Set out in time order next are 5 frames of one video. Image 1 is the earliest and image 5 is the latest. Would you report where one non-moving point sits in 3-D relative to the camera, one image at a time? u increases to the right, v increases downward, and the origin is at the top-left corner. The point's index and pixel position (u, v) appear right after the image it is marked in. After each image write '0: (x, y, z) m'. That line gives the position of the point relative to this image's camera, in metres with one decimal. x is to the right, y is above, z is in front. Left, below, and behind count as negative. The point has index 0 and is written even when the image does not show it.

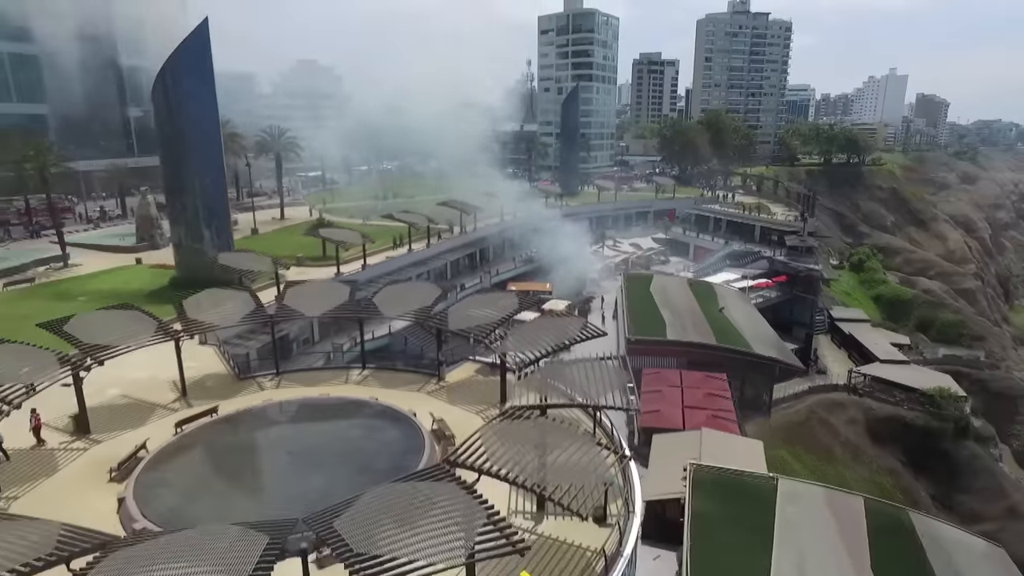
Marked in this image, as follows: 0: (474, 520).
0: (-0.6, -3.6, +10.2) m
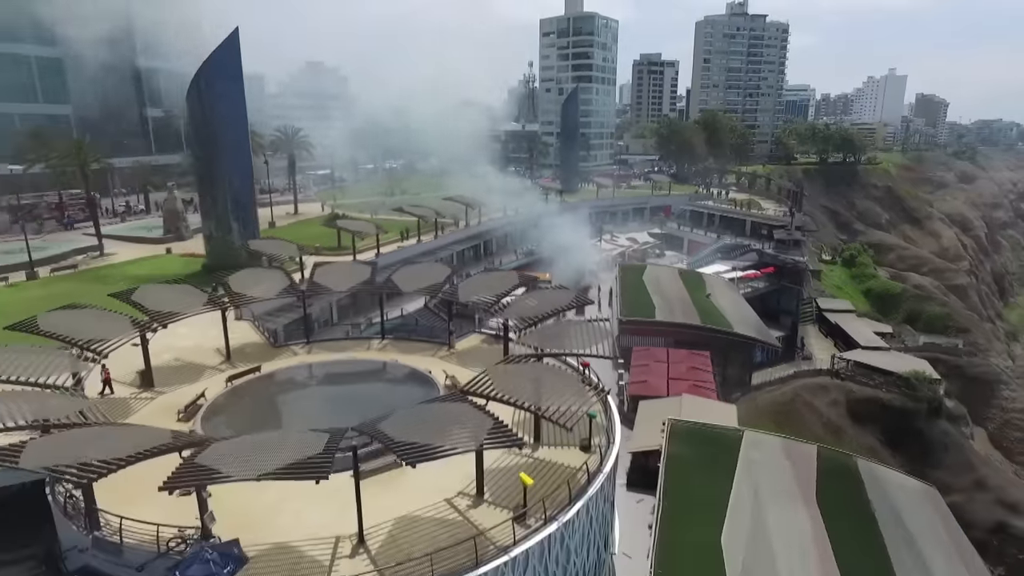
0: (-0.5, -2.9, +13.0) m
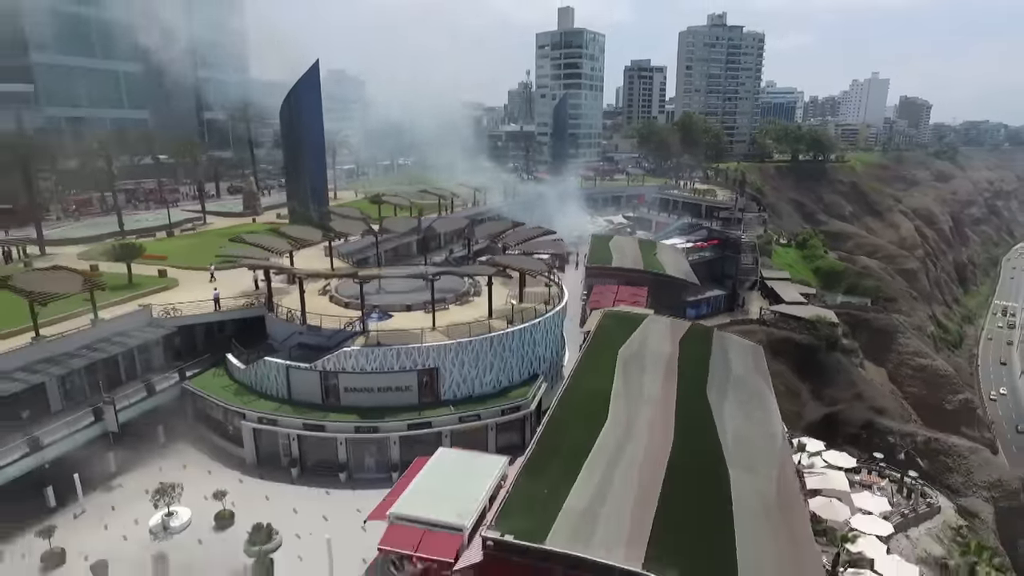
0: (-0.8, +0.4, +26.5) m
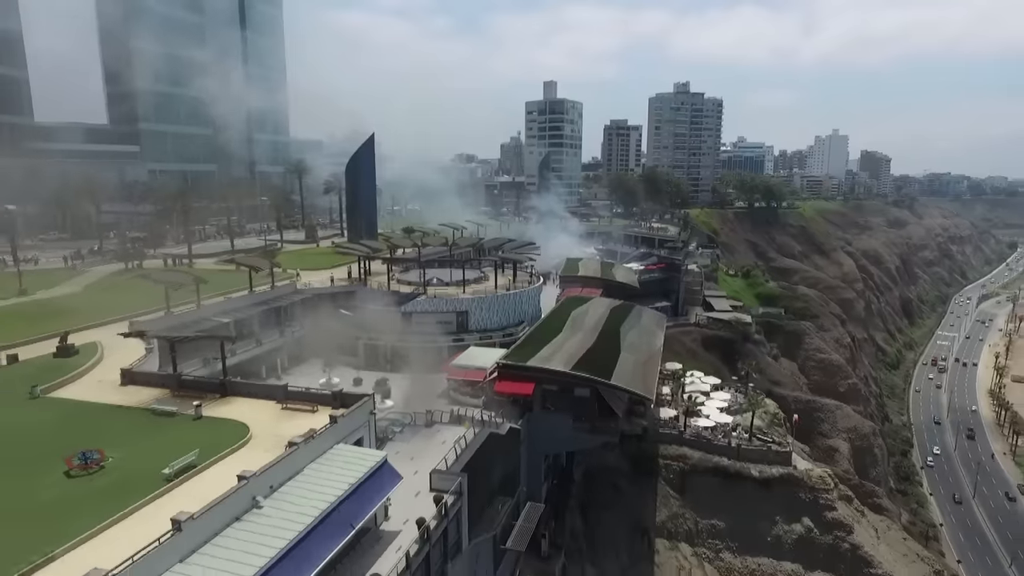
0: (-1.0, +1.7, +45.6) m
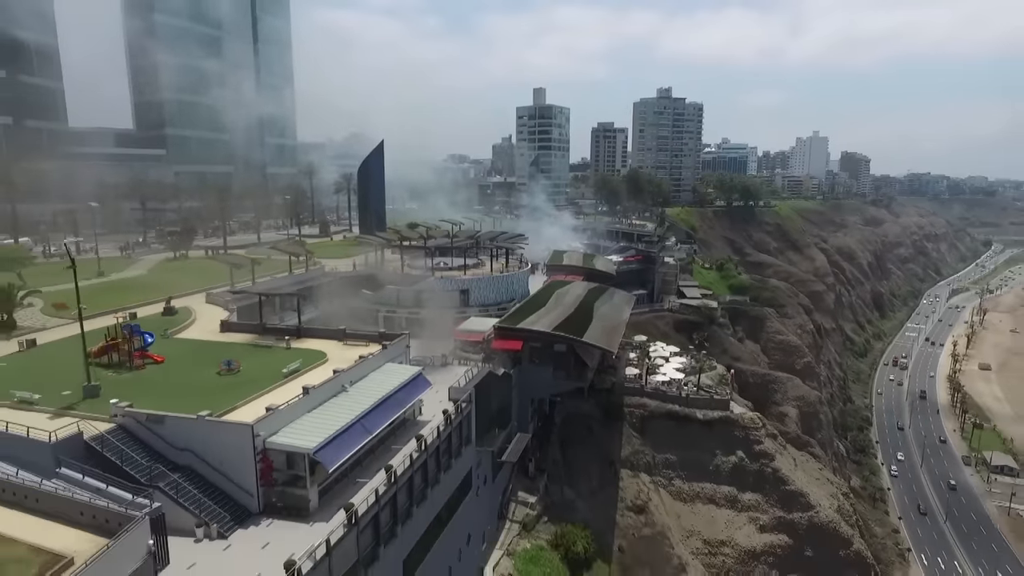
0: (-1.6, +3.1, +54.8) m
